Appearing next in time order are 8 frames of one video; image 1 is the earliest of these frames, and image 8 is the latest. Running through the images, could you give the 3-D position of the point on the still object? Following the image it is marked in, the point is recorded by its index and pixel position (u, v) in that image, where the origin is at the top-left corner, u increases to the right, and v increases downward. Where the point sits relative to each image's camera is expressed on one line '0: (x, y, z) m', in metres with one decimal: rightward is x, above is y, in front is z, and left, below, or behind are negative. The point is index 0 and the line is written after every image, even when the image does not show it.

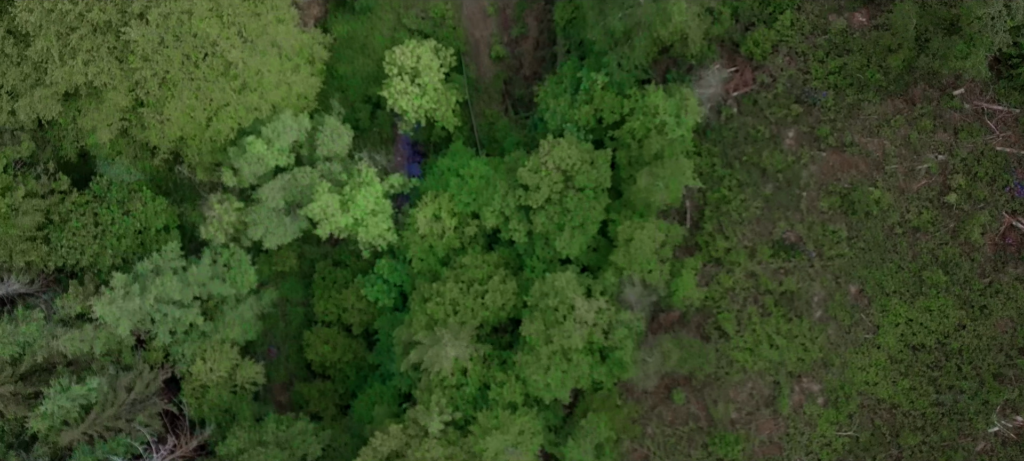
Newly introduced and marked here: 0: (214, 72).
0: (-8.8, +4.8, +19.1) m
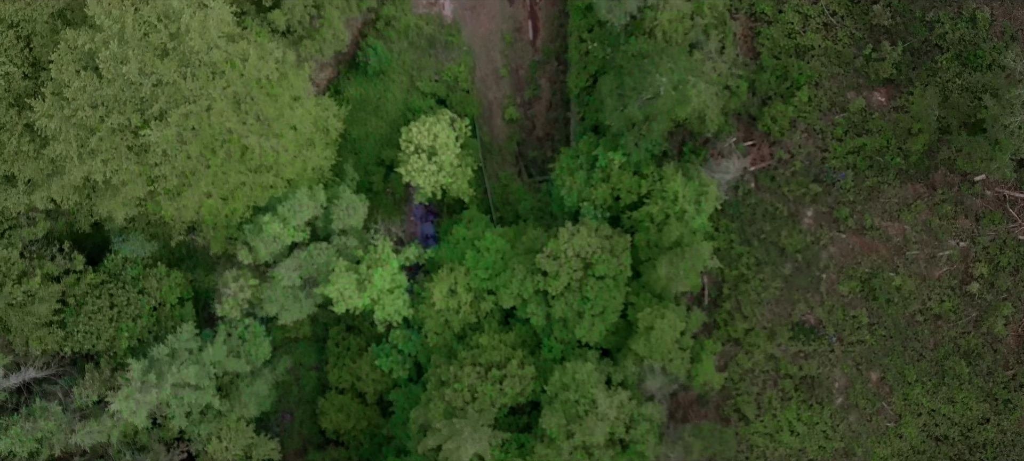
0: (-8.3, +2.2, +19.0) m
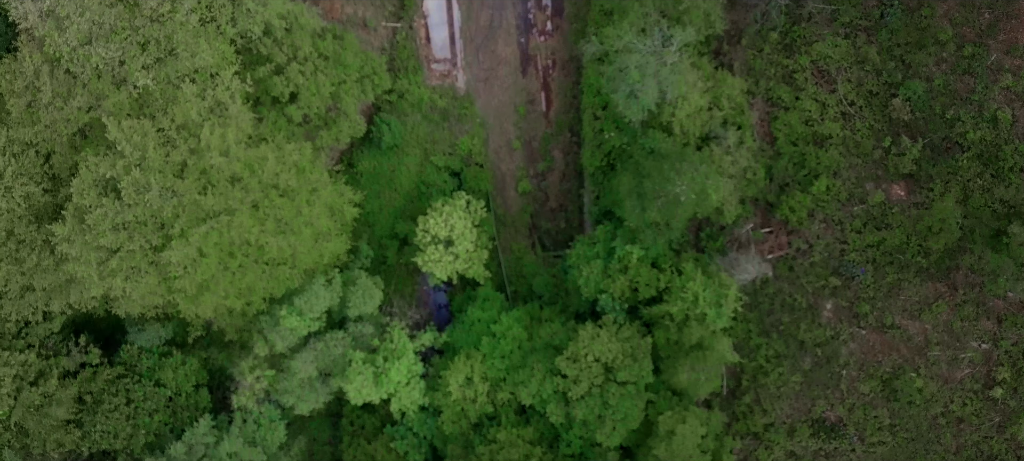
0: (-7.7, -0.9, +19.0) m
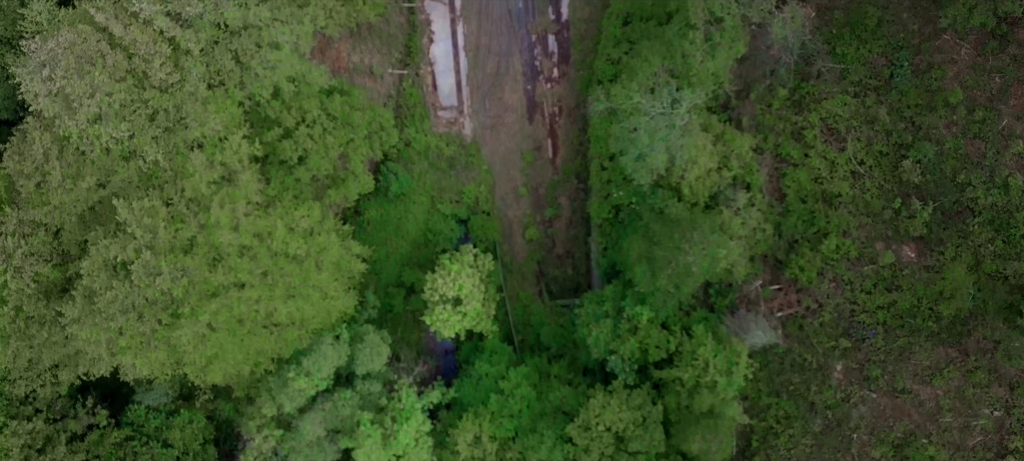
0: (-7.4, -2.8, +18.9) m
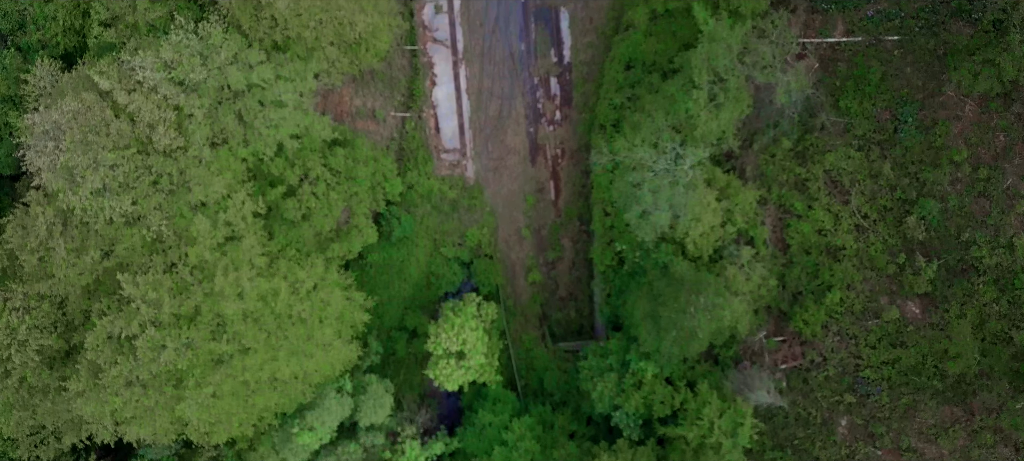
0: (-7.3, -4.6, +18.9) m
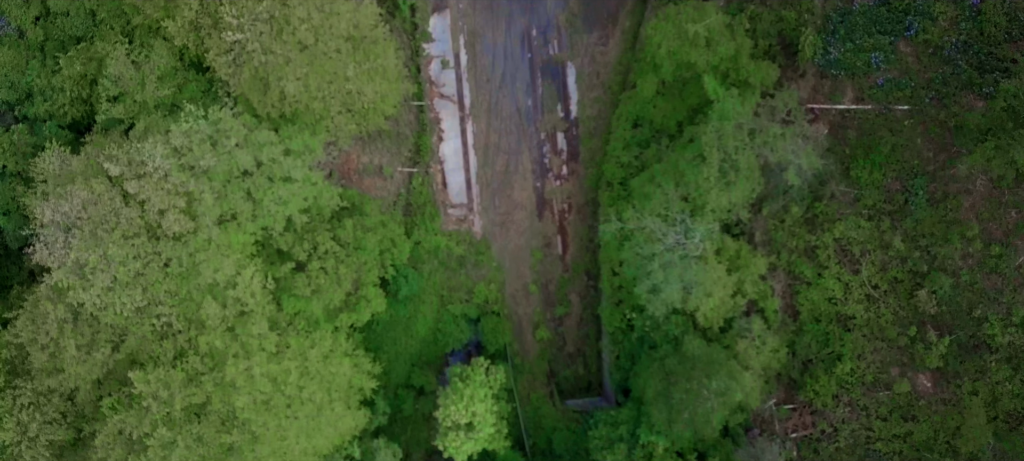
0: (-7.0, -7.0, +18.8) m
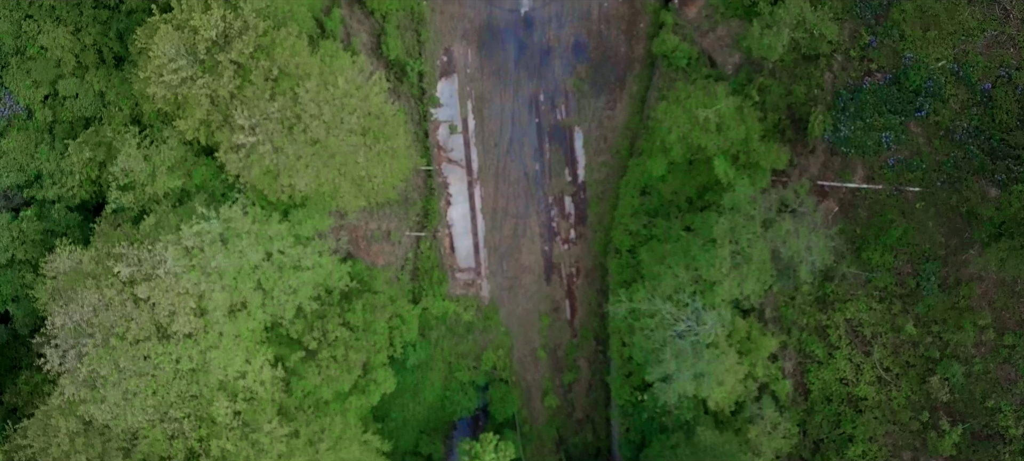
0: (-6.6, -9.7, +18.7) m
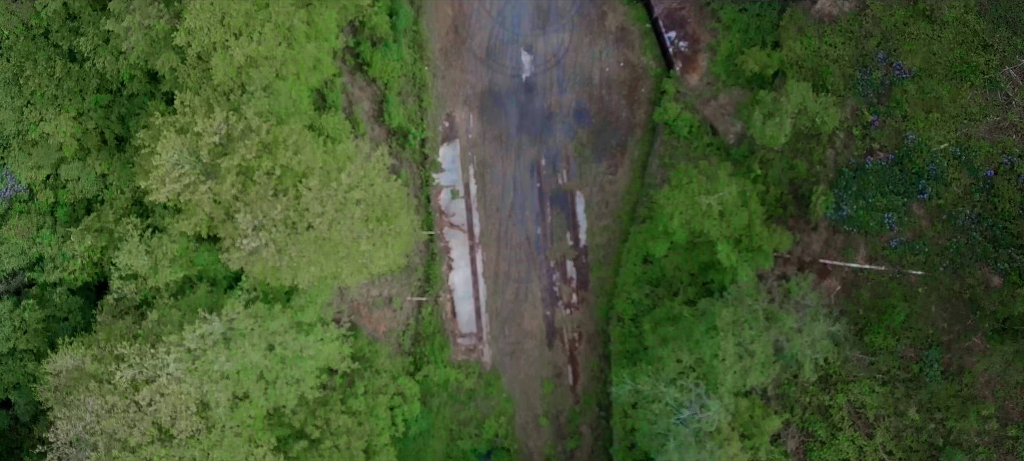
0: (-6.5, -12.4, +18.6) m
